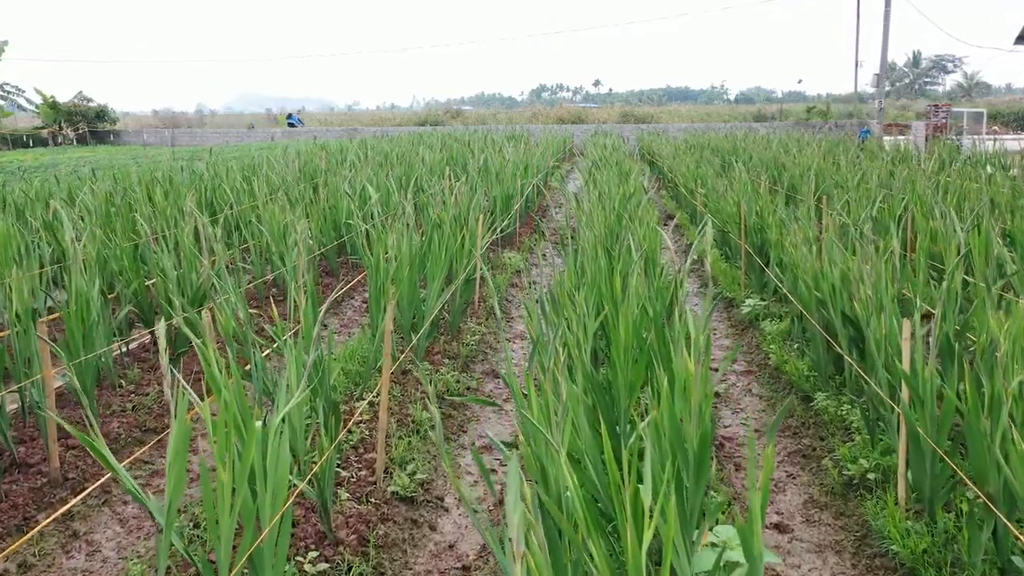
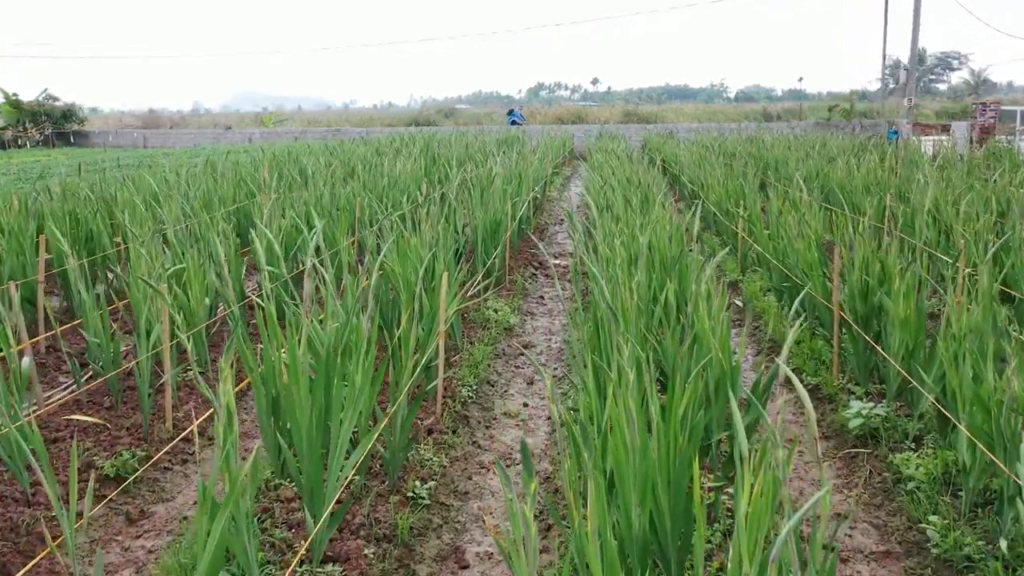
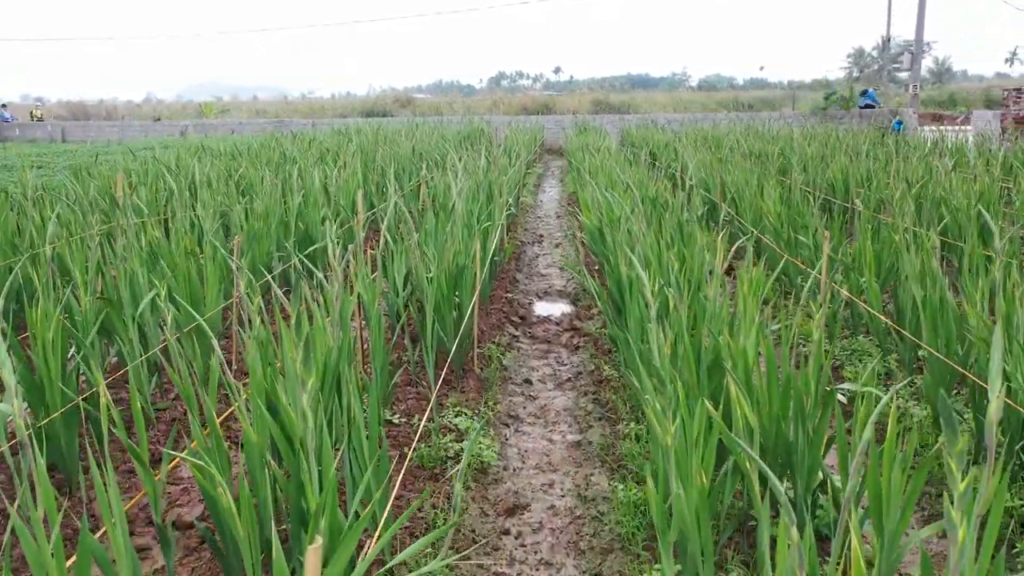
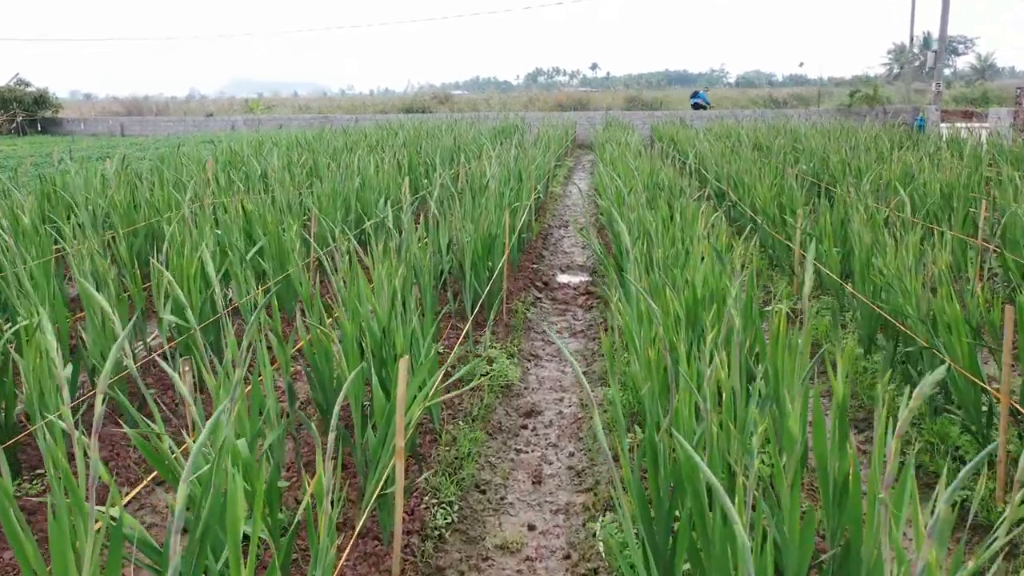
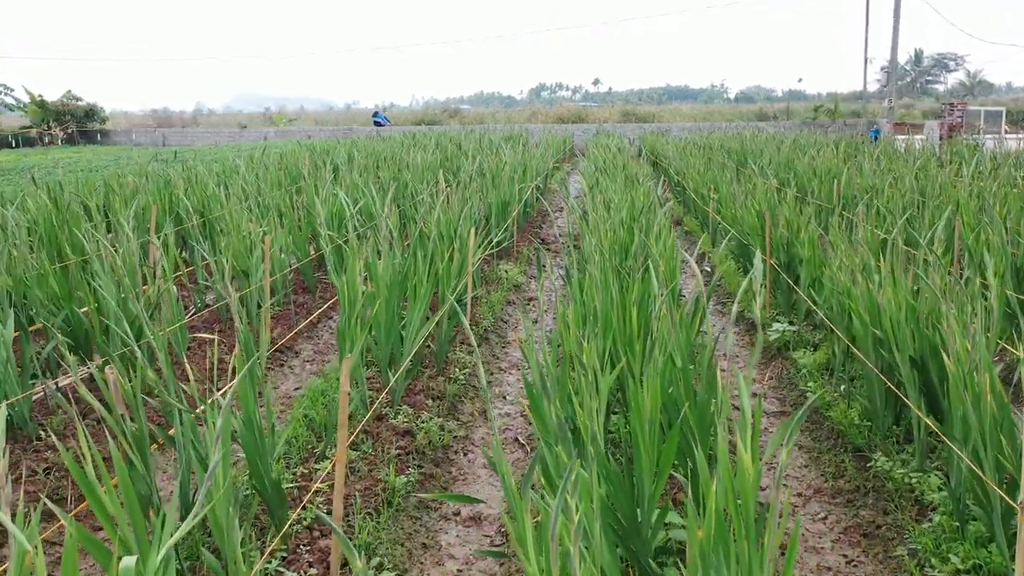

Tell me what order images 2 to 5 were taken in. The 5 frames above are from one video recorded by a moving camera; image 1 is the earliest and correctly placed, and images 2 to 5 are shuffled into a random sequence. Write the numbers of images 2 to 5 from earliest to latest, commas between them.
5, 2, 4, 3
